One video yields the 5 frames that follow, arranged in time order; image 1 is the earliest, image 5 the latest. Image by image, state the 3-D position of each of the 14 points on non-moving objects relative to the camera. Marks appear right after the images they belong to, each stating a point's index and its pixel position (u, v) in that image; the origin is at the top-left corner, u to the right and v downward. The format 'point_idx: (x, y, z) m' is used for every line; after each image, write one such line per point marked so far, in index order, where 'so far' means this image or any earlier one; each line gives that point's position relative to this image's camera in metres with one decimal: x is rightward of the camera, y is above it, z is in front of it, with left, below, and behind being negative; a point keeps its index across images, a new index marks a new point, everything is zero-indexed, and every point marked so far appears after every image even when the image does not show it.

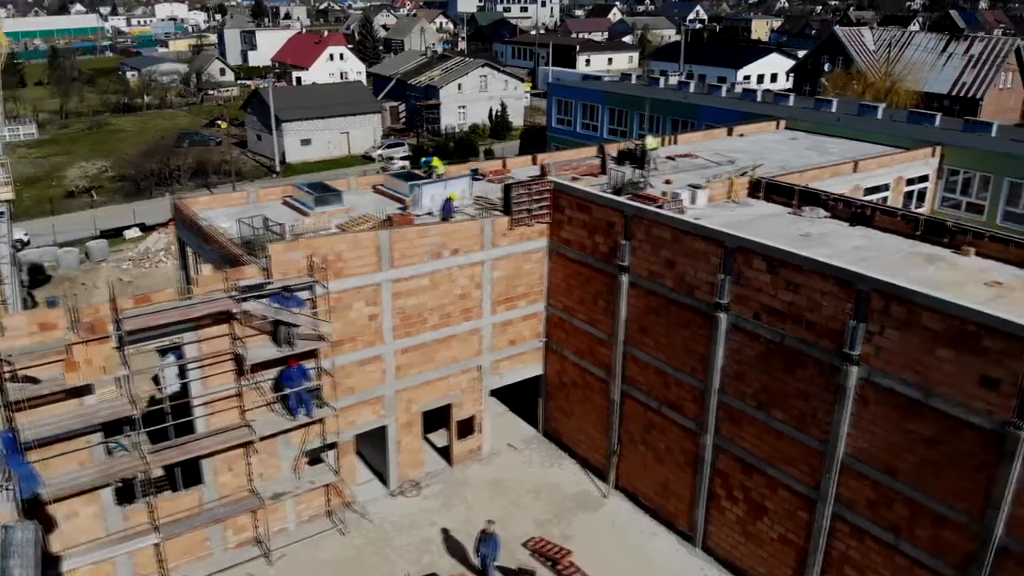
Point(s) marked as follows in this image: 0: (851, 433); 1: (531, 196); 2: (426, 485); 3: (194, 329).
0: (+7.1, -3.0, +14.0) m
1: (+0.6, +2.7, +19.4) m
2: (-2.6, -5.9, +19.8) m
3: (-7.4, -0.9, +15.5) m
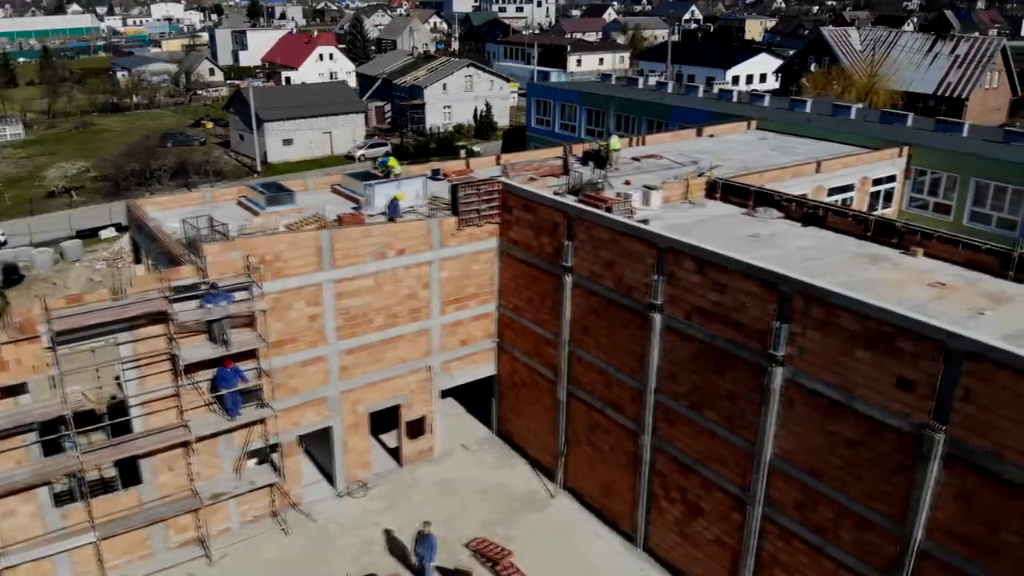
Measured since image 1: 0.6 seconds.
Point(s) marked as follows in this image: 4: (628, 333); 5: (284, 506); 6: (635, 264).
0: (+5.6, -3.0, +14.0) m
1: (-1.0, +2.7, +19.4) m
2: (-4.1, -5.9, +19.8) m
3: (-8.9, -1.0, +15.5) m
4: (+2.9, -1.1, +16.8) m
5: (-6.4, -6.1, +18.8) m
6: (+3.0, +0.6, +16.2) m
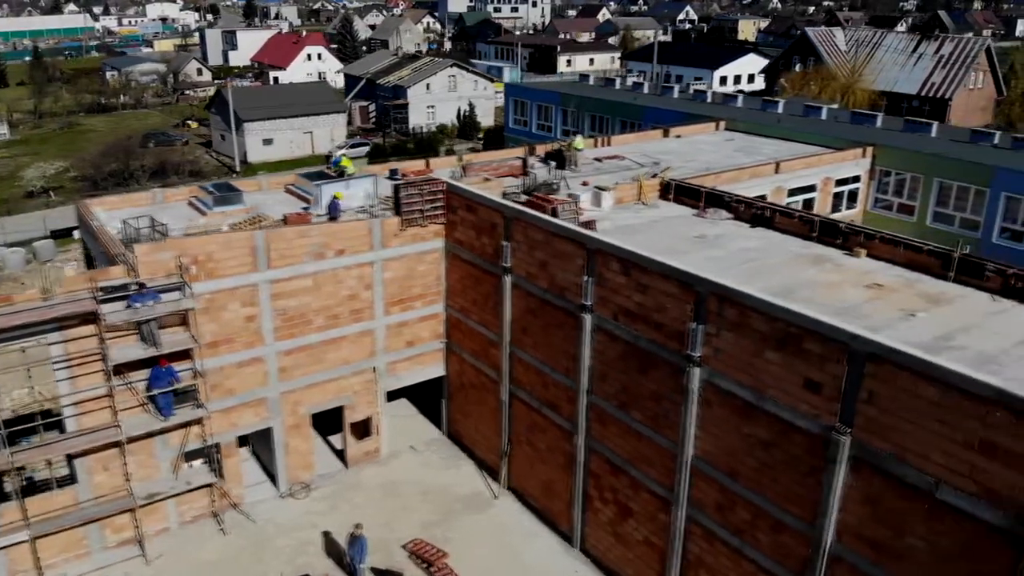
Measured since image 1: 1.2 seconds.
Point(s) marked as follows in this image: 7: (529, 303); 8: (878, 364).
0: (+3.9, -3.1, +14.0) m
1: (-2.6, +2.7, +19.4) m
2: (-5.8, -5.9, +19.8) m
3: (-10.6, -1.0, +15.6) m
4: (+1.3, -1.1, +16.8) m
5: (-8.0, -6.1, +18.8) m
6: (+1.3, +0.6, +16.2) m
7: (+0.5, -0.4, +17.7) m
8: (+6.0, -1.2, +11.0) m
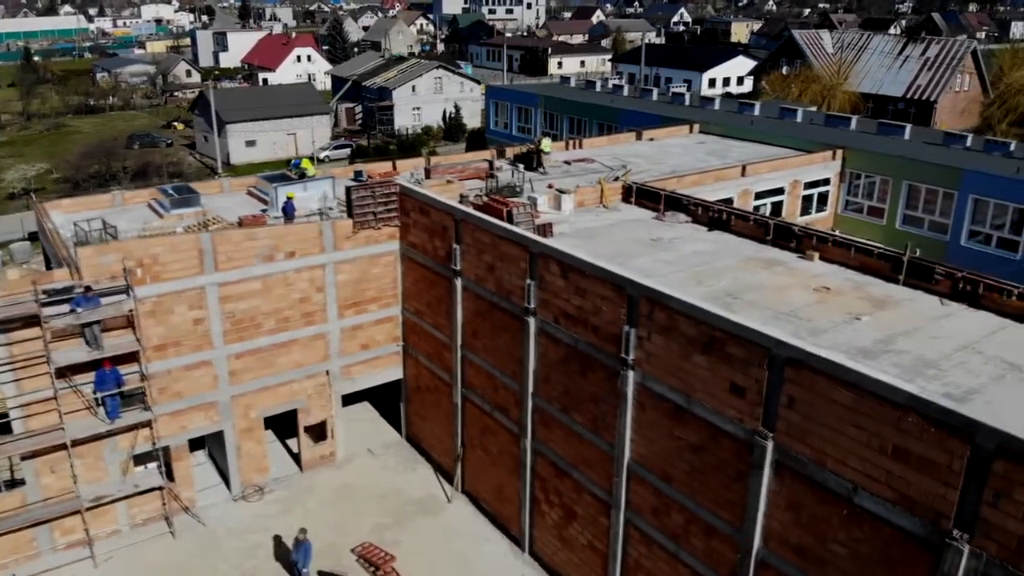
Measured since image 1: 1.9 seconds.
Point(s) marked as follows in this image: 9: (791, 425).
0: (+2.6, -3.1, +14.0) m
1: (-4.0, +2.6, +19.4) m
2: (-7.1, -6.0, +19.8) m
3: (-11.9, -1.0, +15.5) m
4: (-0.1, -1.2, +16.8) m
5: (-9.4, -6.2, +18.8) m
6: (0.0, +0.5, +16.2) m
7: (-0.9, -0.5, +17.7) m
8: (+4.7, -1.3, +11.0) m
9: (+4.7, -2.3, +11.3) m
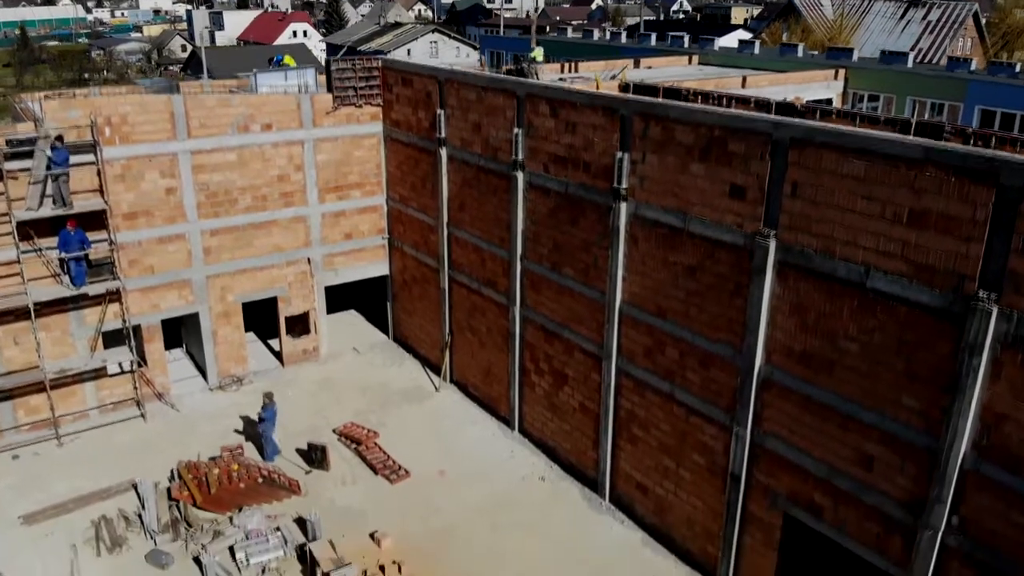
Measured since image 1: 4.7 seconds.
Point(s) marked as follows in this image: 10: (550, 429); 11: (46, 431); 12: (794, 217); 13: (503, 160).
0: (+2.3, +0.2, +13.1) m
1: (-4.3, +5.9, +18.6) m
2: (-7.4, -2.7, +18.9) m
3: (-12.2, +2.3, +14.7) m
4: (-0.4, +2.1, +16.0) m
5: (-9.7, -2.9, +17.9) m
6: (-0.3, +3.8, +15.4) m
7: (-1.2, +2.9, +16.9) m
8: (+4.4, +2.1, +10.1) m
9: (+4.4, +1.1, +10.4) m
10: (+0.9, -3.3, +15.8) m
11: (-11.6, -3.6, +16.7) m
12: (+4.4, +1.1, +10.4) m
13: (-0.2, +3.0, +15.5) m
